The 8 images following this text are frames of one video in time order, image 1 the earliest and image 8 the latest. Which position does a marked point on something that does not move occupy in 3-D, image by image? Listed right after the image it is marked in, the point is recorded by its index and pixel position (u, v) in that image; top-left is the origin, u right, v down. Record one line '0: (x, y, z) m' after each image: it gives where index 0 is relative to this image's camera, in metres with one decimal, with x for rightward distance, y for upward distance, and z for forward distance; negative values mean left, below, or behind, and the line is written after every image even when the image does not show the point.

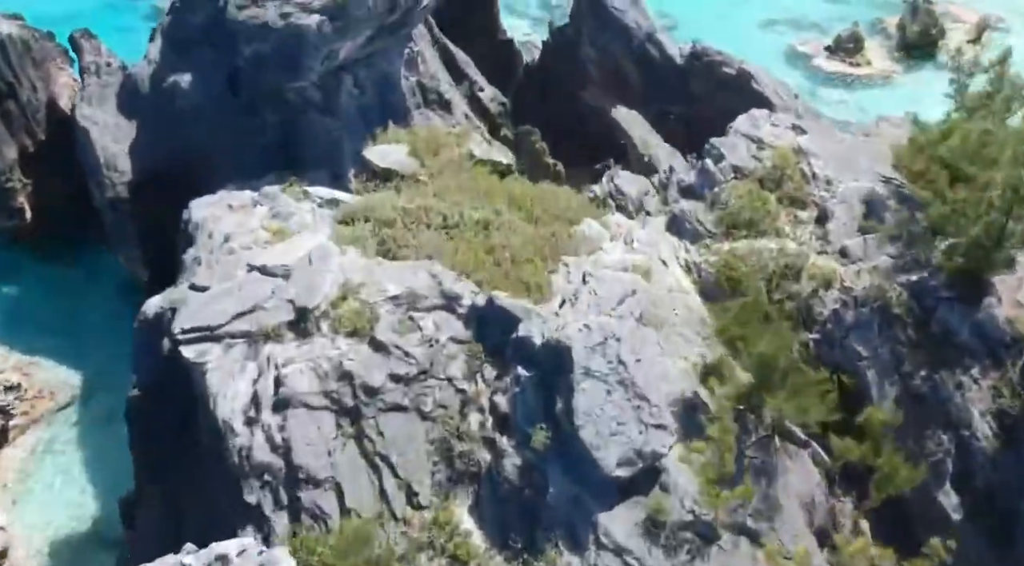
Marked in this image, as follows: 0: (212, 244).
0: (-3.7, +0.5, +12.7) m
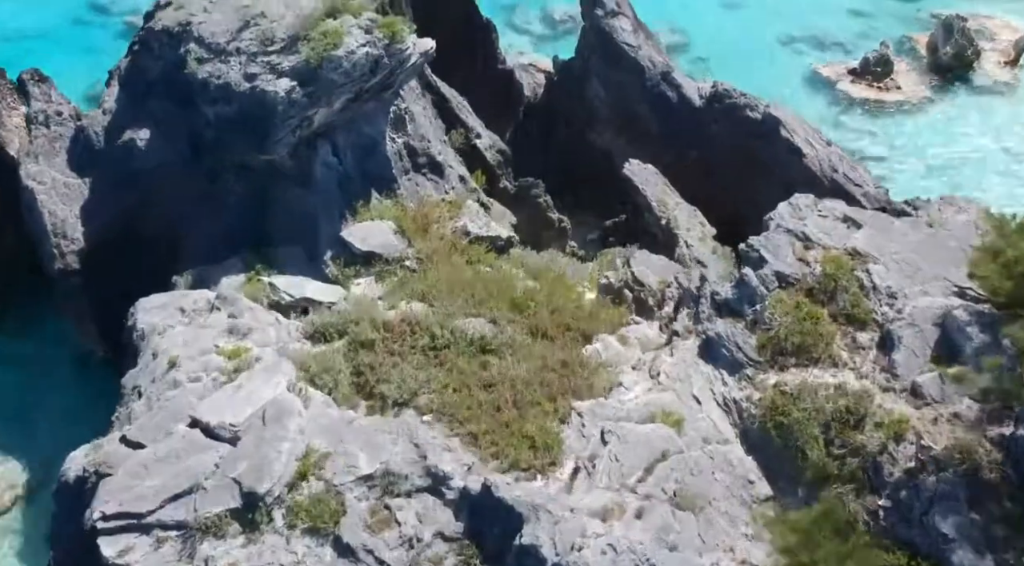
0: (-3.7, -0.9, +10.6) m
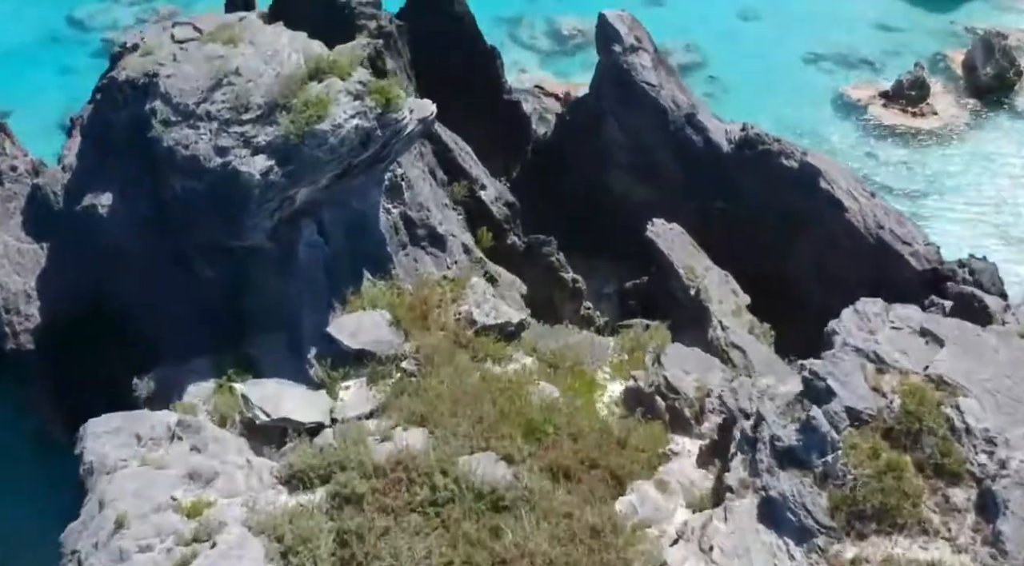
0: (-3.6, -2.1, +8.8) m
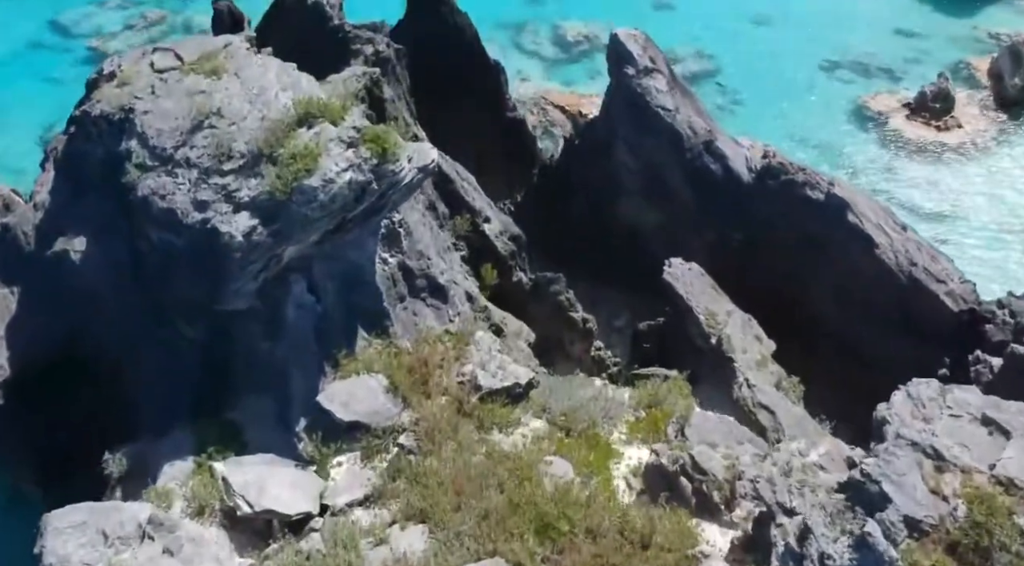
0: (-3.5, -2.8, +7.7) m
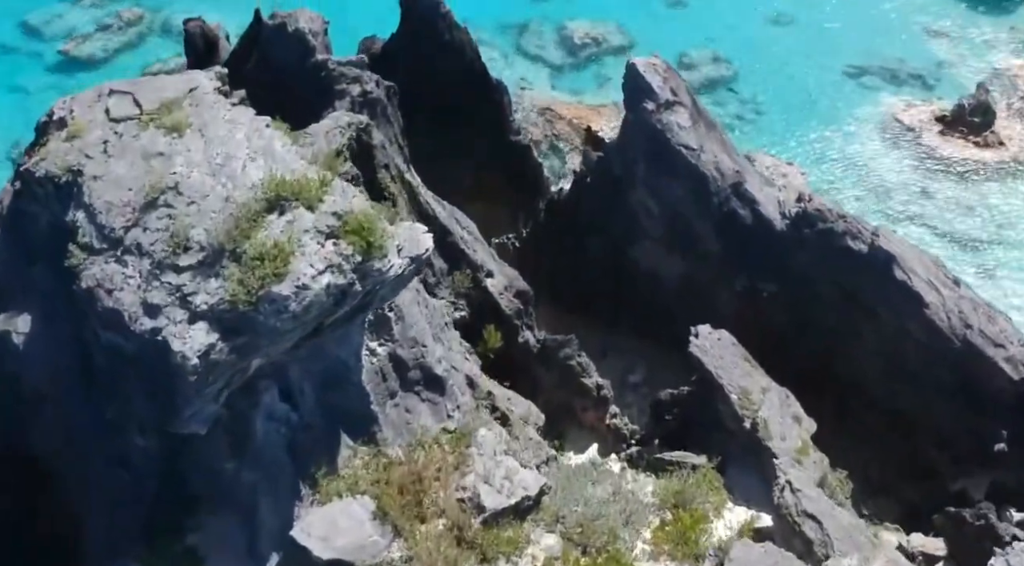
0: (-3.4, -3.9, +6.1) m
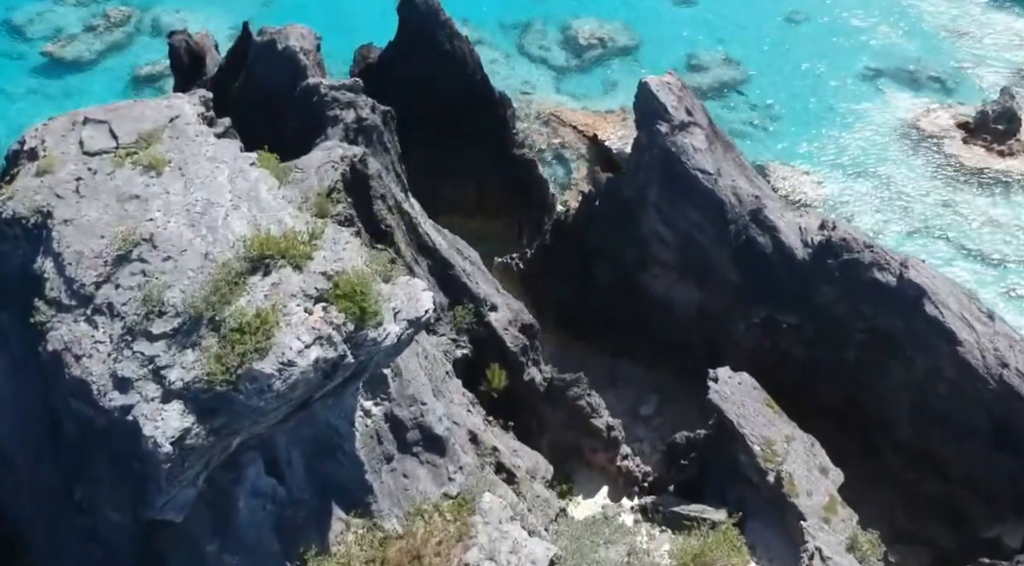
0: (-3.3, -4.5, +5.3) m
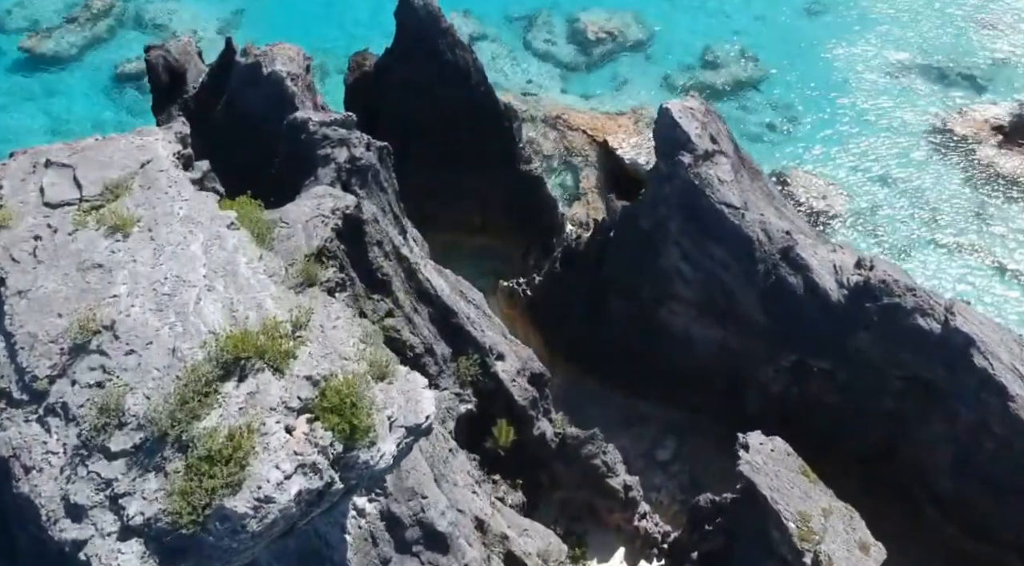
0: (-3.2, -5.4, +4.4) m
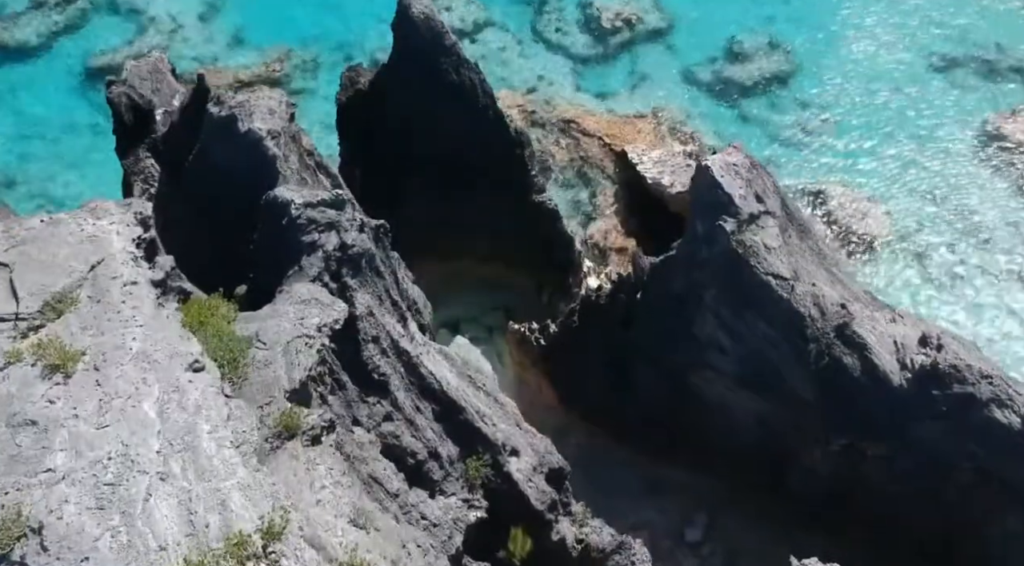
0: (-3.1, -6.8, +3.1) m
